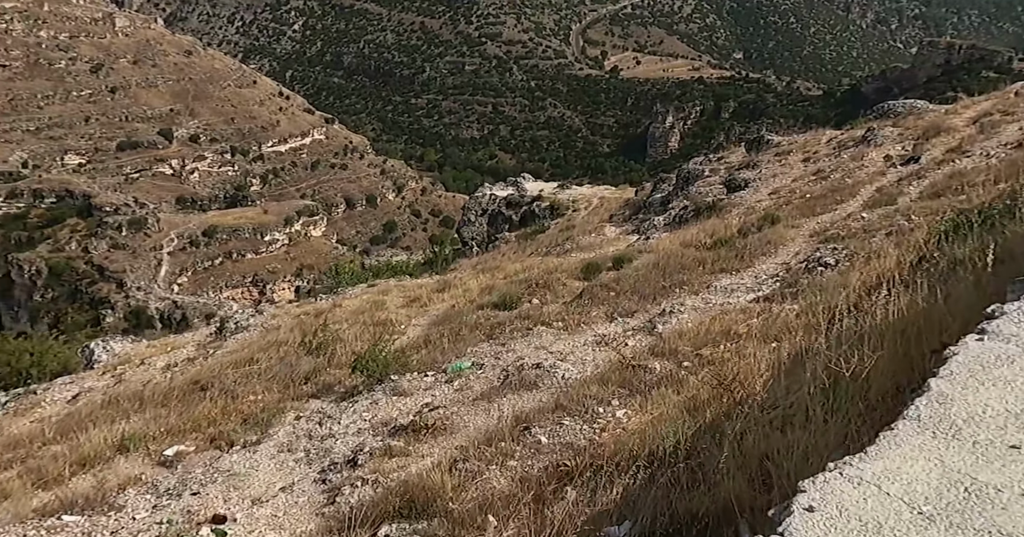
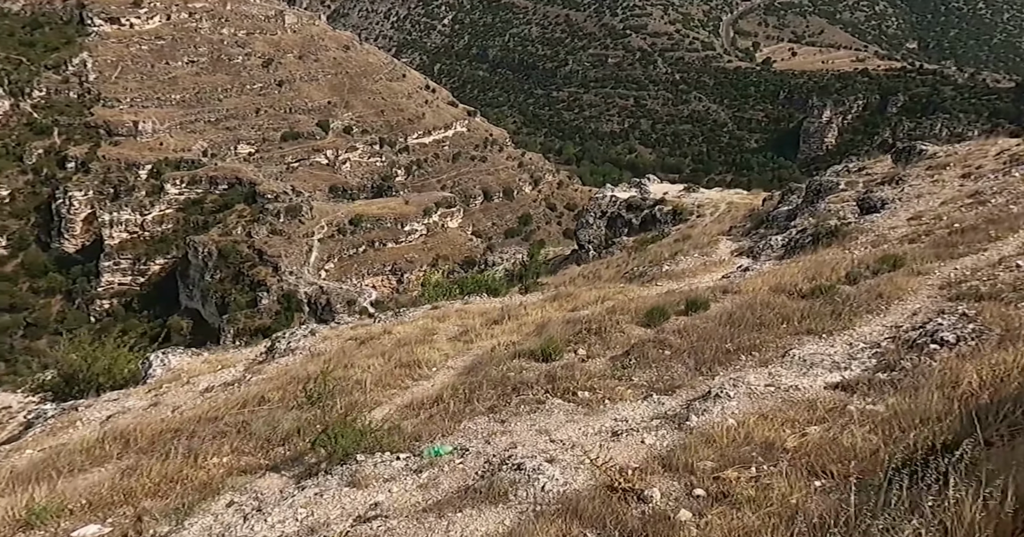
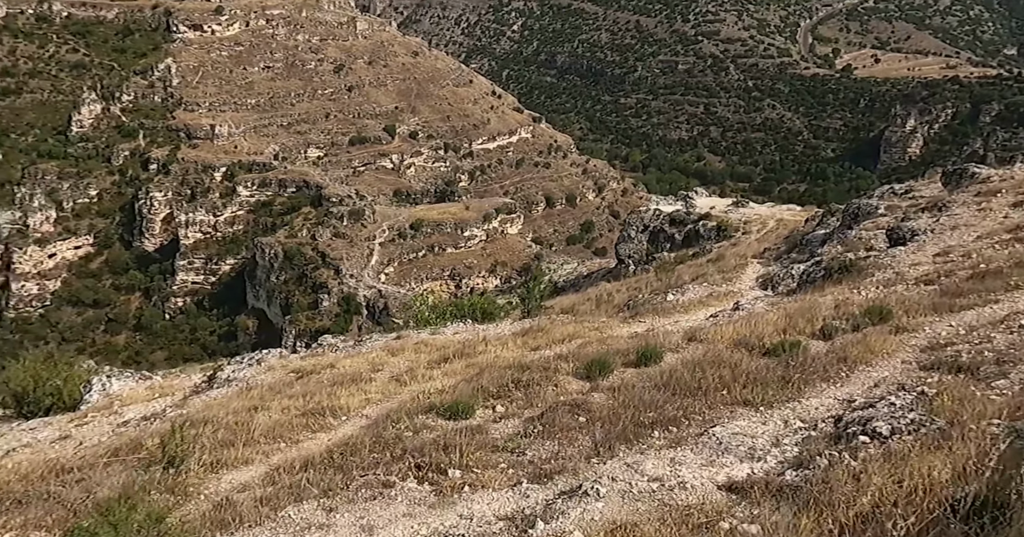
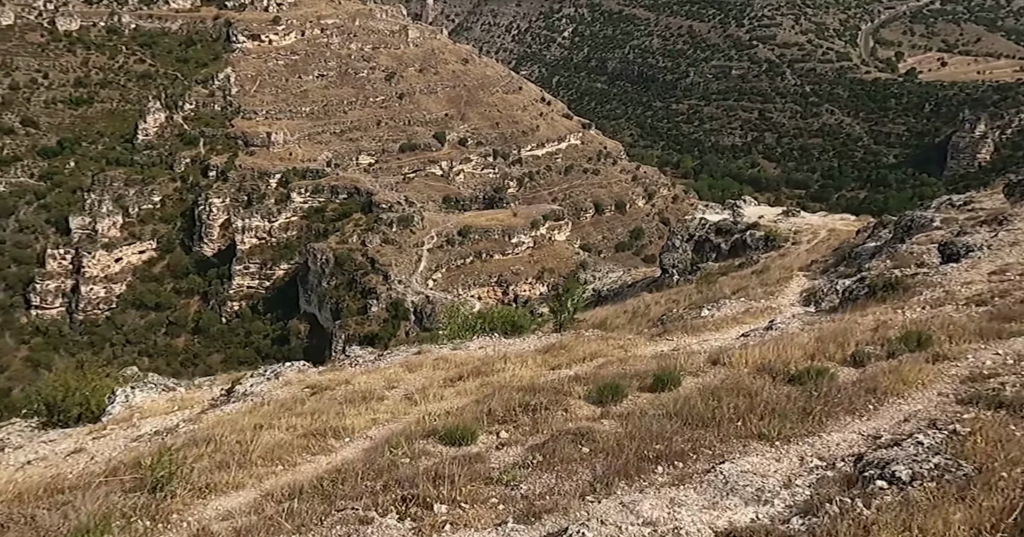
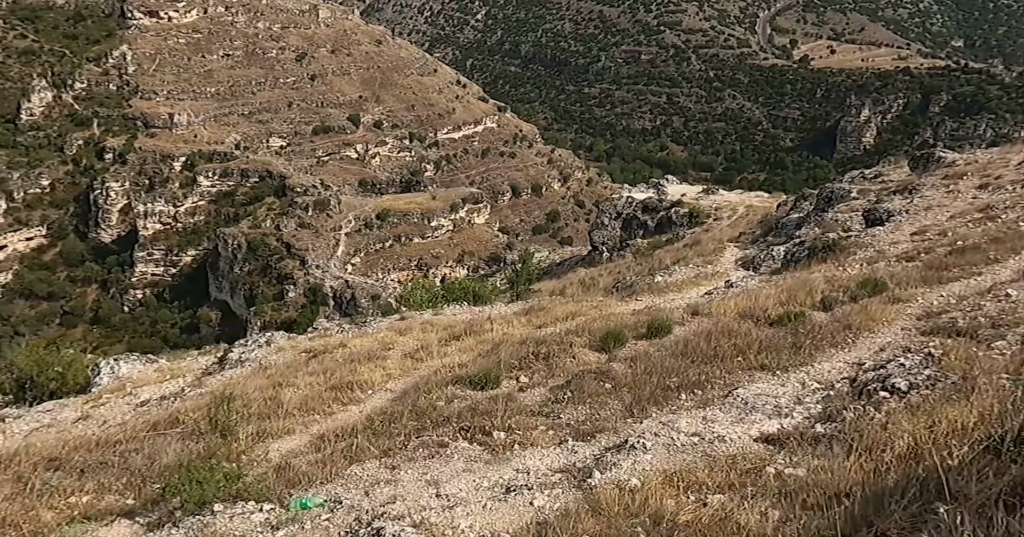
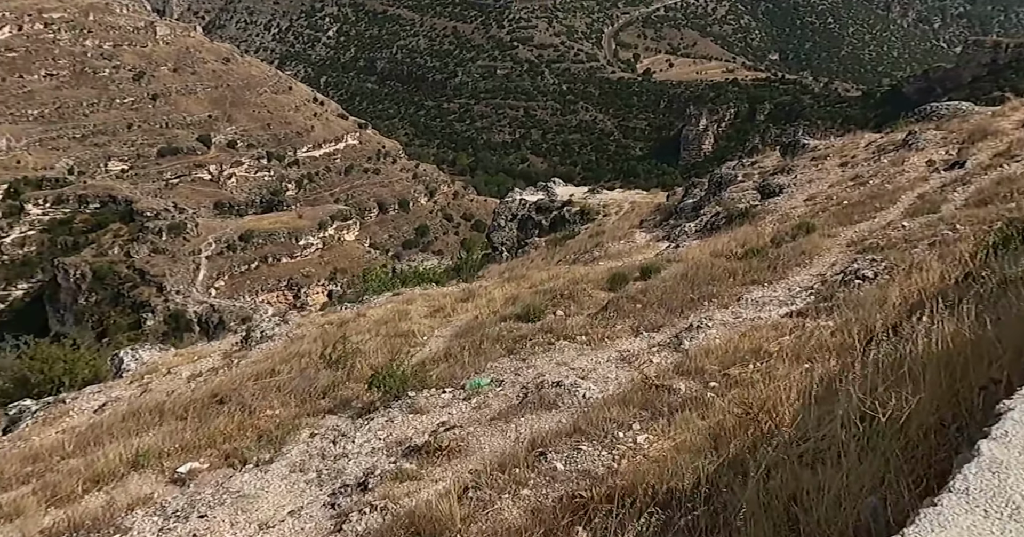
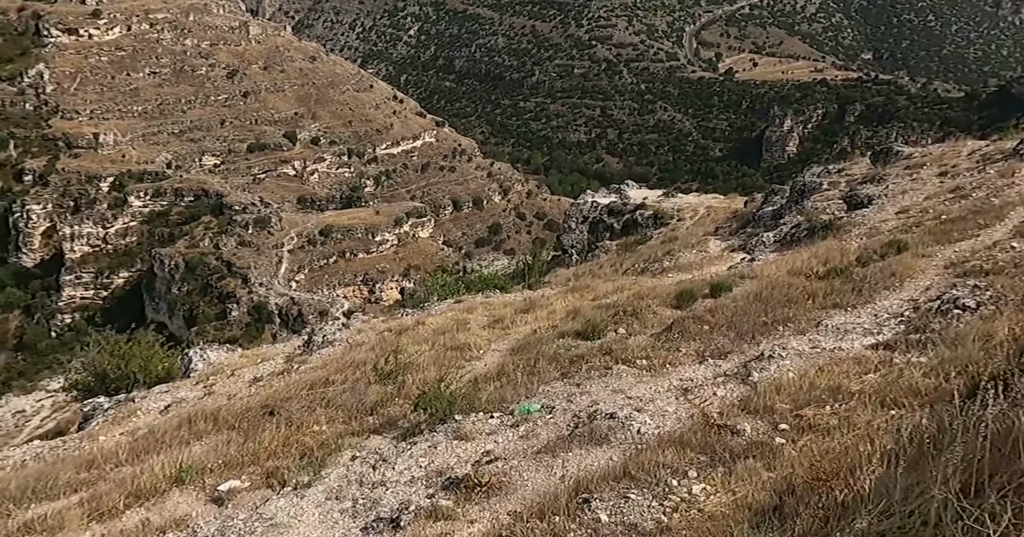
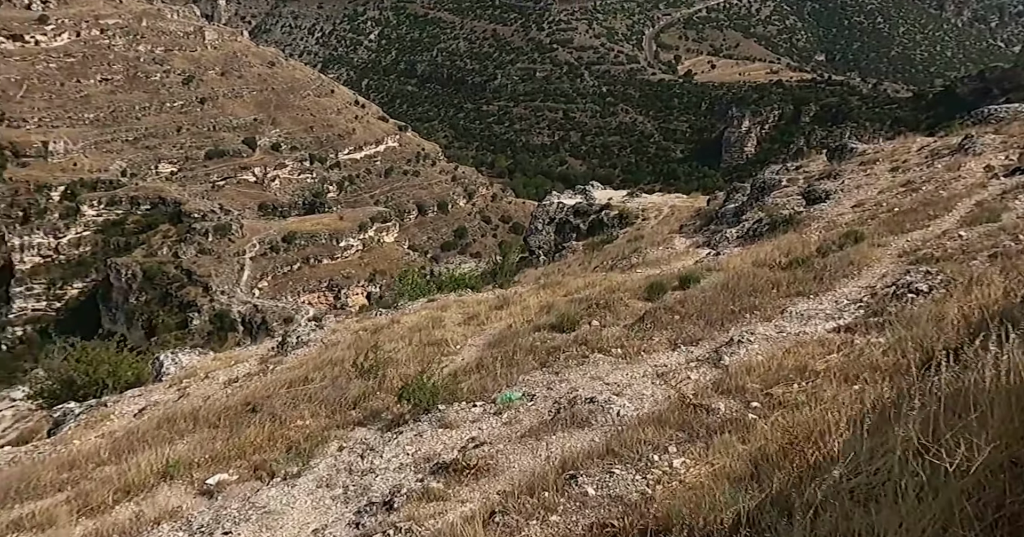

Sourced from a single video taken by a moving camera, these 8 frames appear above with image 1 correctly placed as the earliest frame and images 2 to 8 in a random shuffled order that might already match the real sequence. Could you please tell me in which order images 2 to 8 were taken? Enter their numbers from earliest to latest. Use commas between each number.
6, 8, 7, 2, 5, 3, 4
